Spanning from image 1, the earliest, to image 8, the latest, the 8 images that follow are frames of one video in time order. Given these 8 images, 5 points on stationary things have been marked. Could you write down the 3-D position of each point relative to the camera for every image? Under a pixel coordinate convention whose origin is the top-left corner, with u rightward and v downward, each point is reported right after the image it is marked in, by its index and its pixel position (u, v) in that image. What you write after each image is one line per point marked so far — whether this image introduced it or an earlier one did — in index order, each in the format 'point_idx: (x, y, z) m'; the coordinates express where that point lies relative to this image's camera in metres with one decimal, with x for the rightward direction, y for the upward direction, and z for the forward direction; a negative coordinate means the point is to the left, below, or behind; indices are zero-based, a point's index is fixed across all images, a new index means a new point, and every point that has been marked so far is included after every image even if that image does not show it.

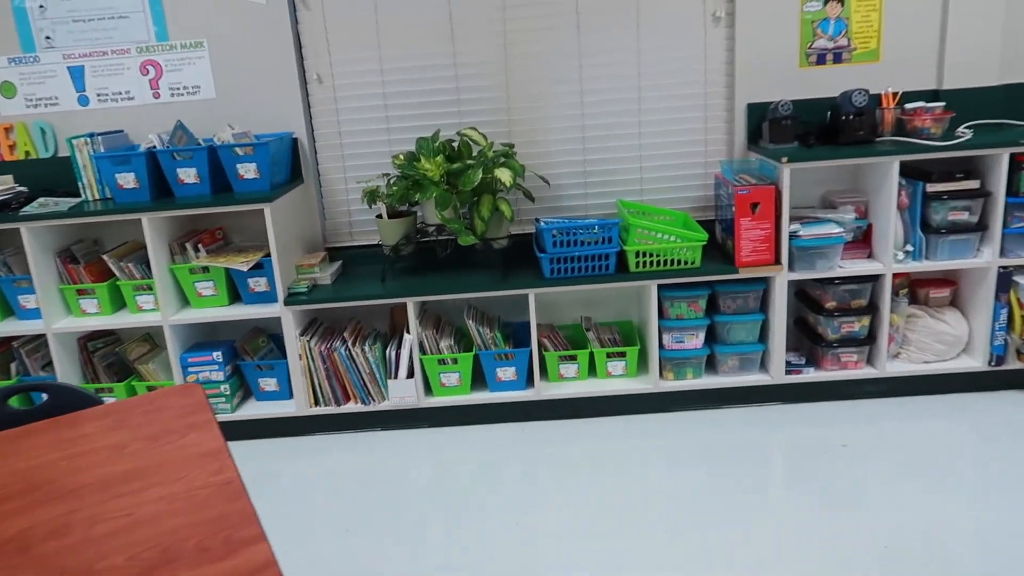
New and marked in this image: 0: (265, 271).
0: (-0.8, +0.1, +2.6) m
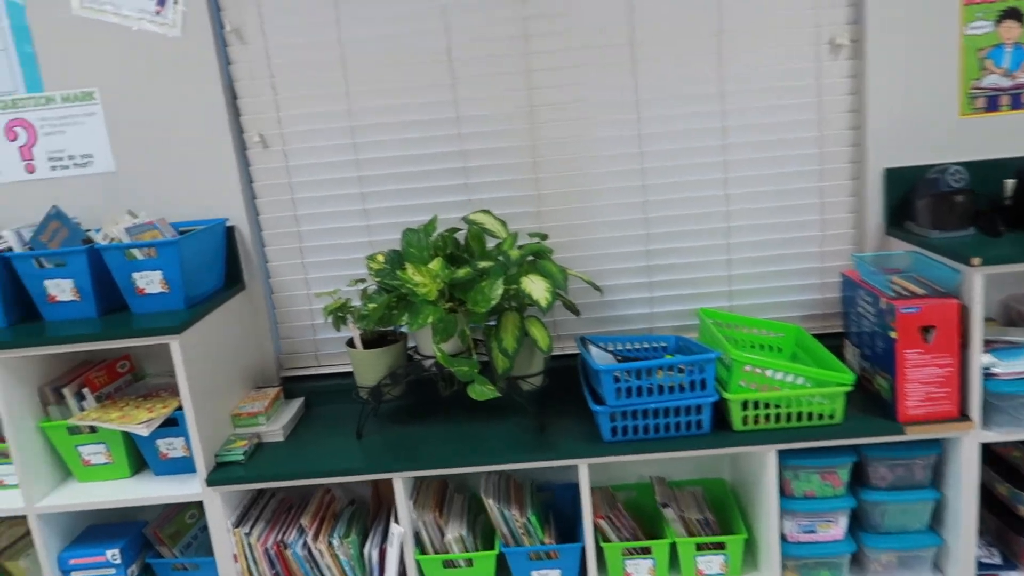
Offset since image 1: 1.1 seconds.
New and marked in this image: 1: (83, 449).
0: (-0.7, -0.3, +1.8) m
1: (-1.0, -0.4, +1.8) m
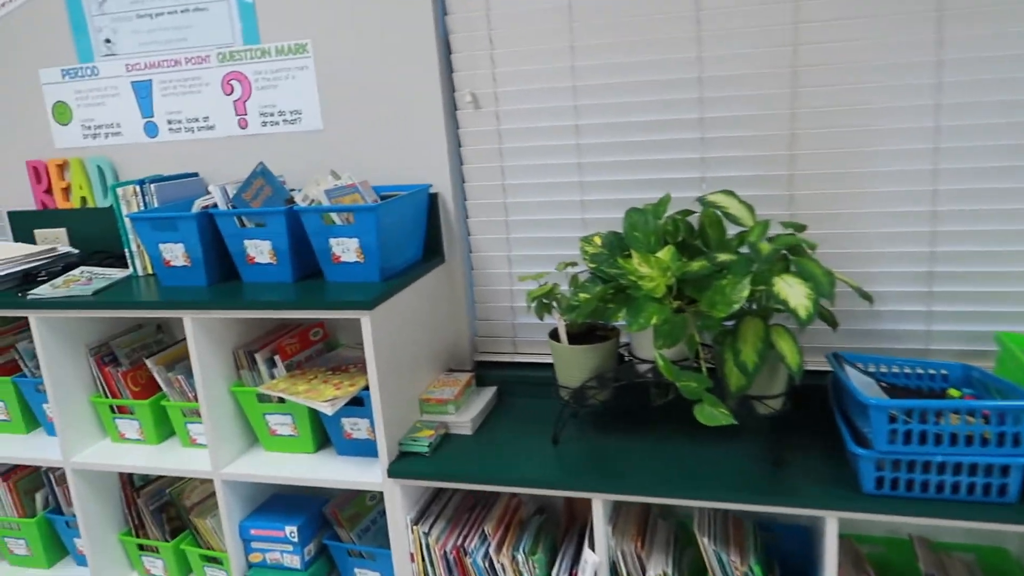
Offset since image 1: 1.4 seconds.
0: (-0.3, -0.3, +1.6) m
1: (-0.5, -0.3, +1.7) m
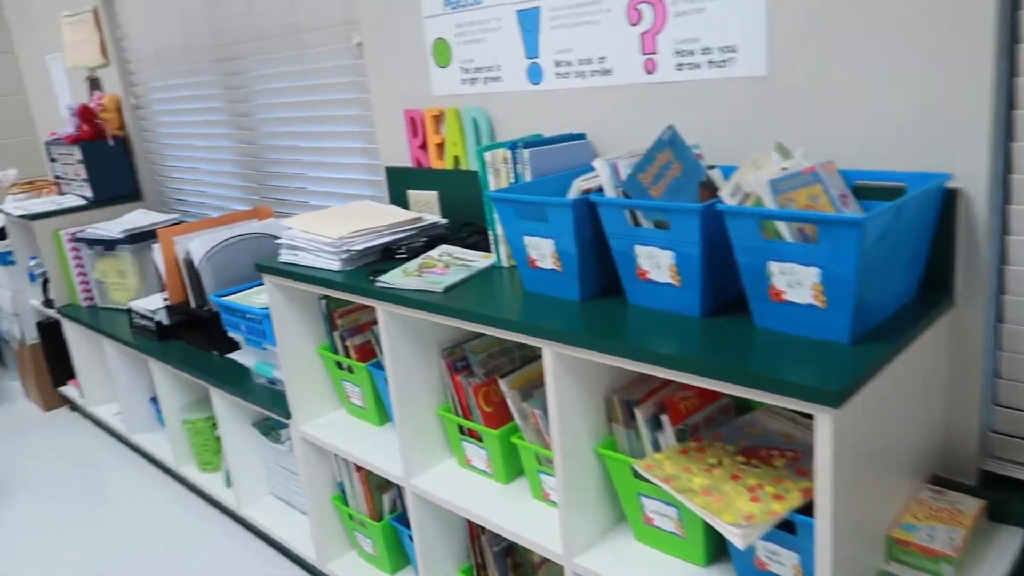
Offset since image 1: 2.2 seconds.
0: (+0.4, -0.3, +1.0) m
1: (+0.2, -0.3, +1.2) m
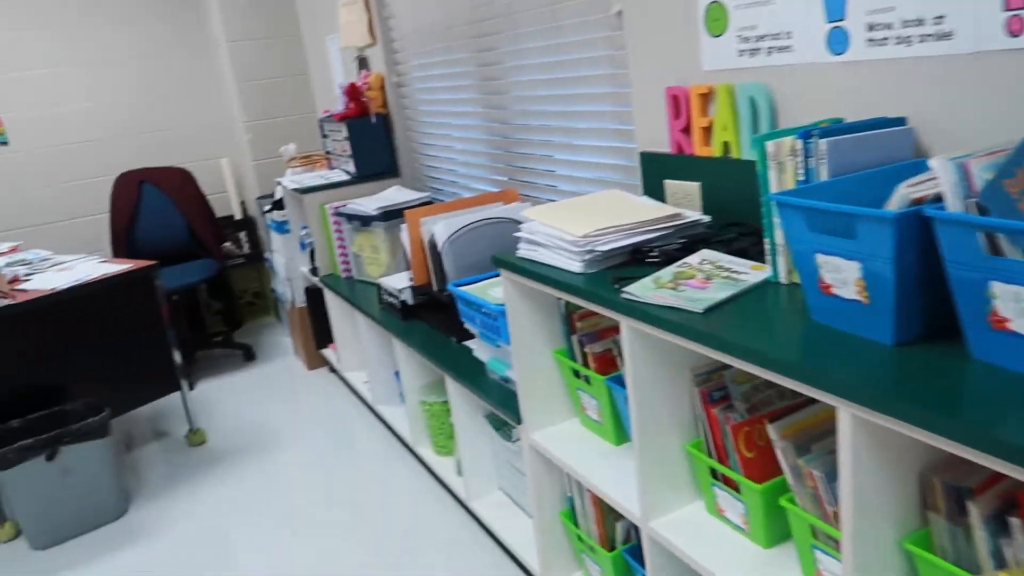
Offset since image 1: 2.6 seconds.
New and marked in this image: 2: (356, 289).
0: (+0.6, -0.4, +0.6) m
1: (+0.5, -0.4, +0.9) m
2: (-0.6, 0.0, +2.9) m
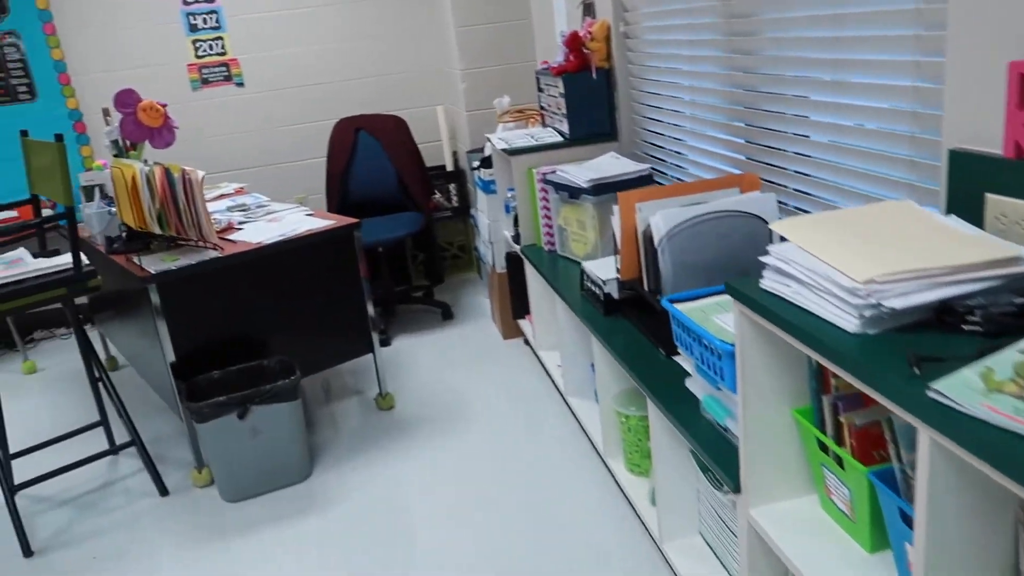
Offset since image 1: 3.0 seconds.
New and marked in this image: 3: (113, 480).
0: (+0.7, -0.6, +0.2) m
1: (+0.6, -0.5, +0.4) m
2: (+0.2, +0.1, +2.6) m
3: (-1.4, -0.7, +2.7) m
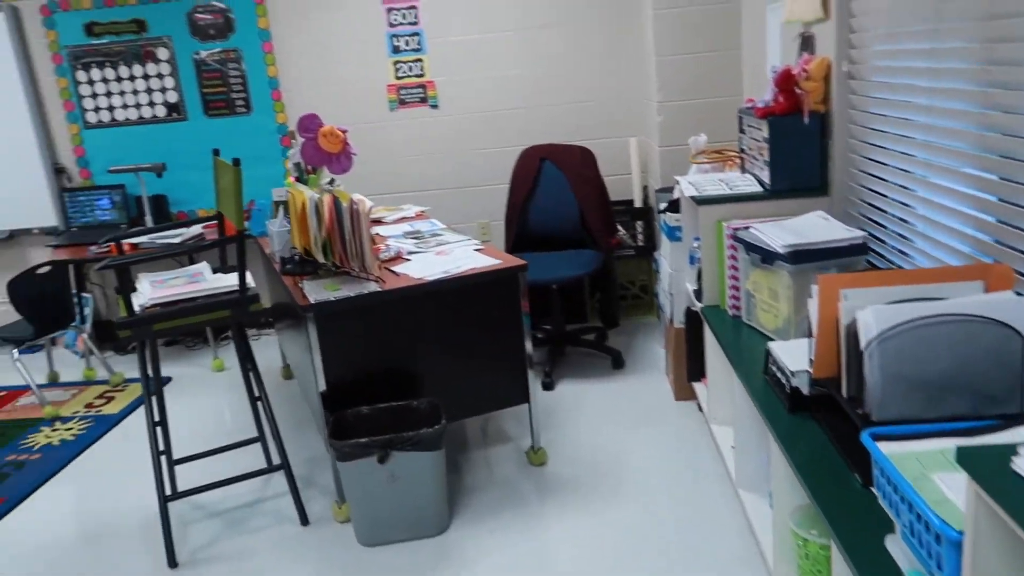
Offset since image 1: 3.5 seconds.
0: (+0.5, -0.8, -0.2) m
1: (+0.5, -0.7, 0.0) m
2: (+0.7, -0.1, +2.3) m
3: (-0.9, -0.7, +2.7) m
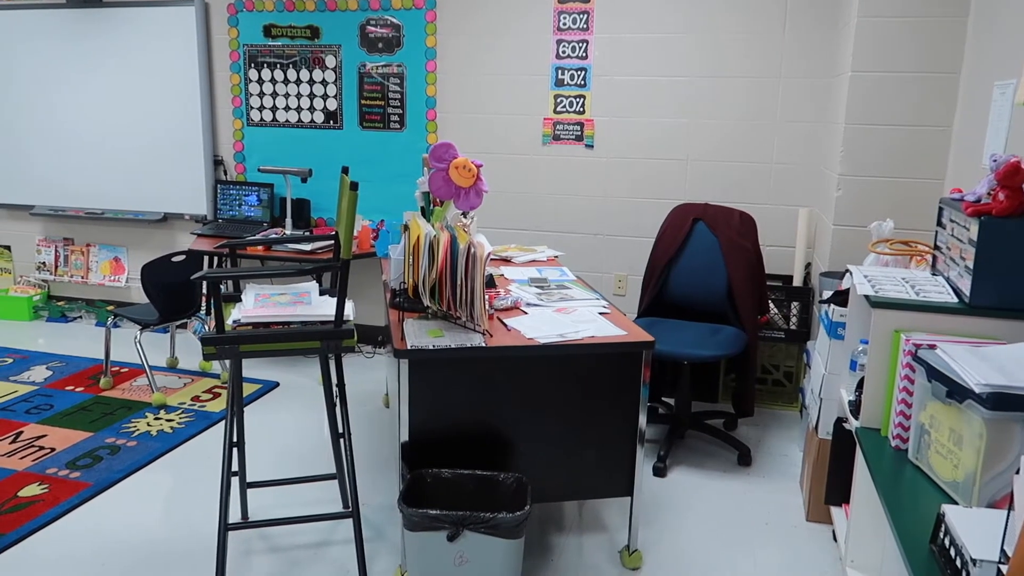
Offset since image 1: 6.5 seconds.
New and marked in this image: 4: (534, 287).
0: (+0.2, -0.9, -0.6) m
1: (+0.3, -0.9, -0.4) m
2: (+0.9, -0.5, +1.8) m
3: (-0.6, -0.8, +2.5) m
4: (+0.1, 0.0, +2.8) m
